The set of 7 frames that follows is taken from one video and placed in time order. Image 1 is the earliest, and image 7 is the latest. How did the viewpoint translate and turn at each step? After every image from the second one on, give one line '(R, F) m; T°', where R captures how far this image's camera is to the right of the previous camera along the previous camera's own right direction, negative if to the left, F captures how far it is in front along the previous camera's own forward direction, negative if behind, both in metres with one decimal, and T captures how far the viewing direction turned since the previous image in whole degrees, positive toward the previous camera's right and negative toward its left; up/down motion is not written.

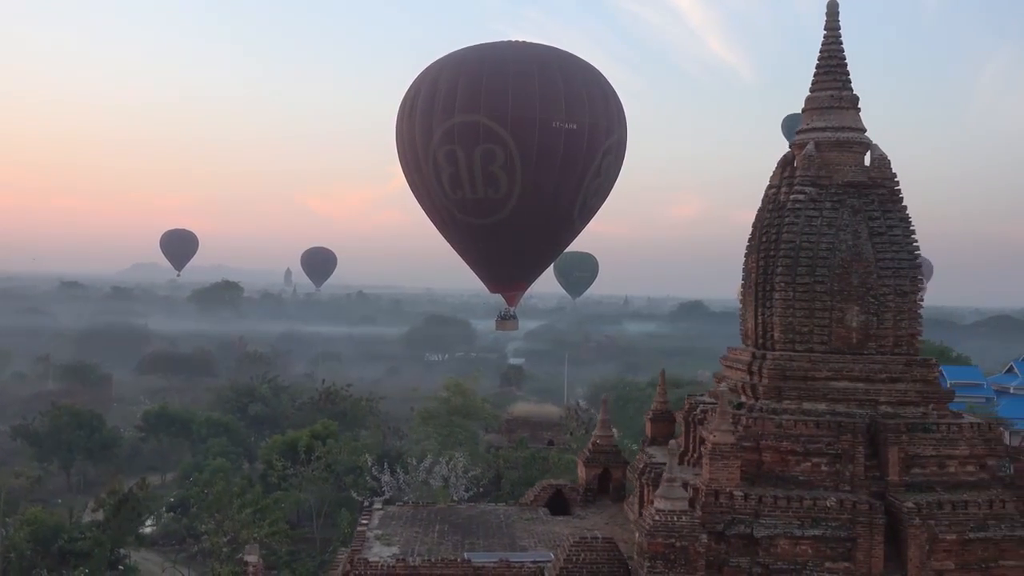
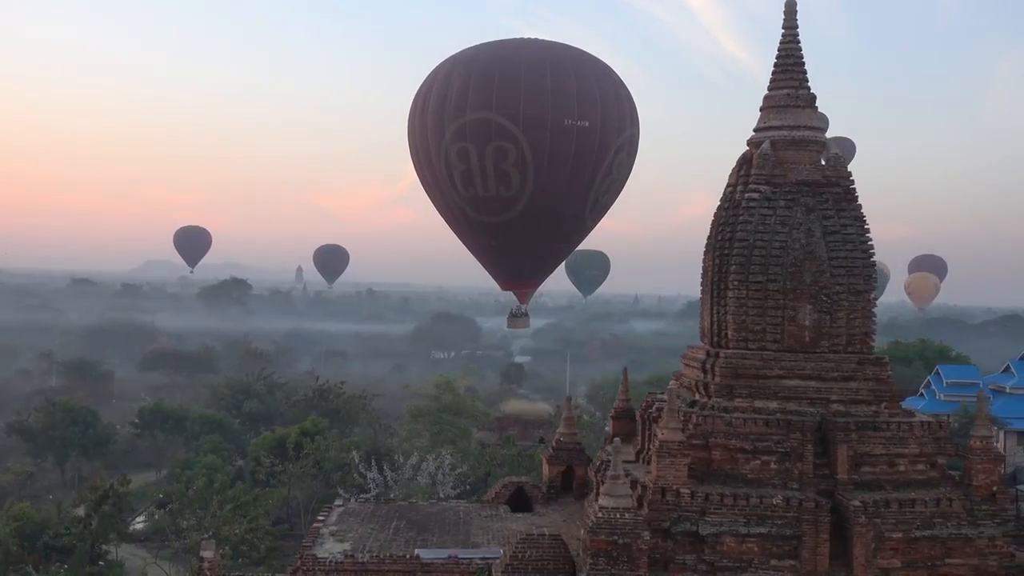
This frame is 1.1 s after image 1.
(+0.6, 0.0) m; -1°
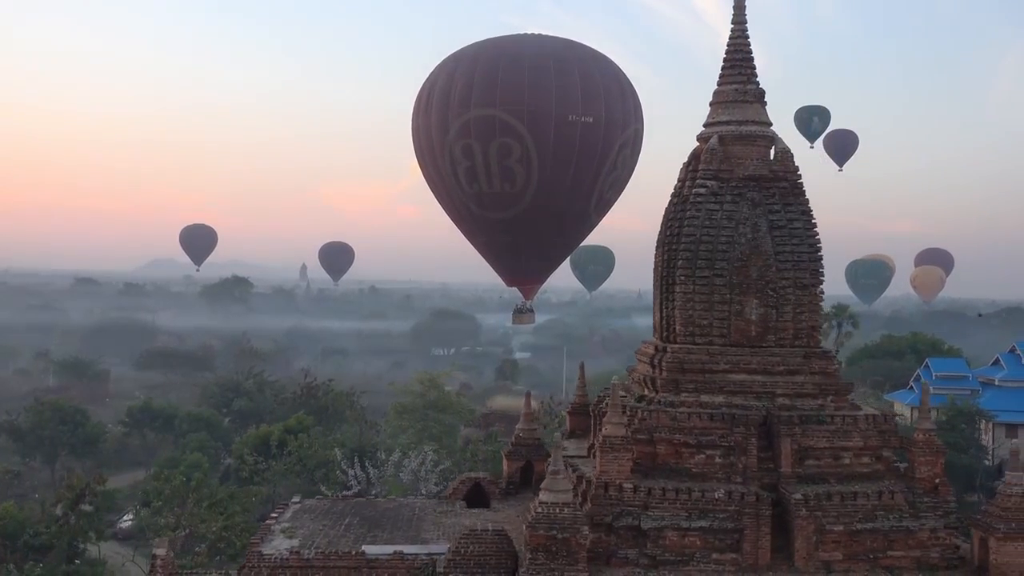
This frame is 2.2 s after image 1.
(+0.6, 0.0) m; 0°
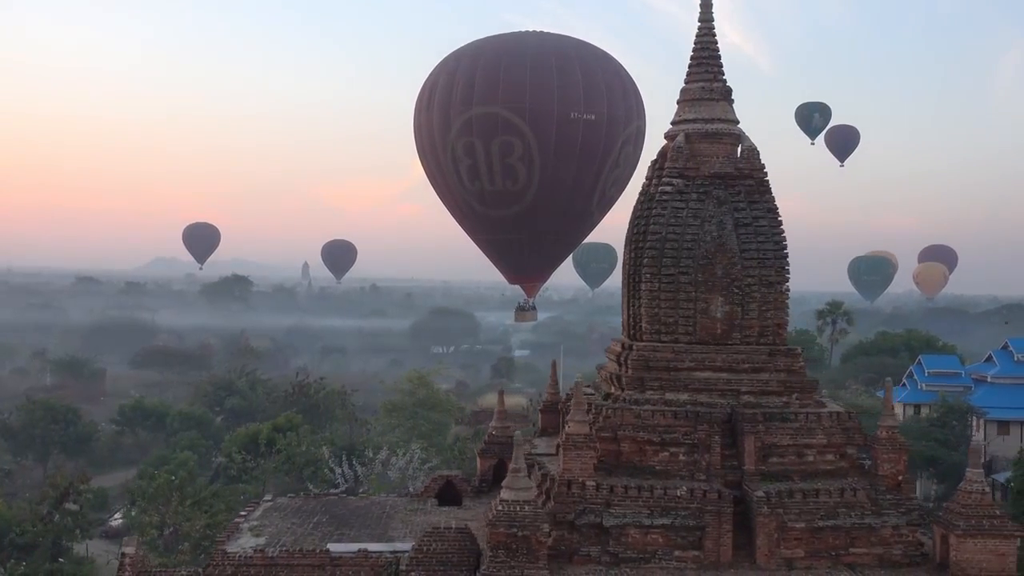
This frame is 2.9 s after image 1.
(+0.4, 0.0) m; 0°
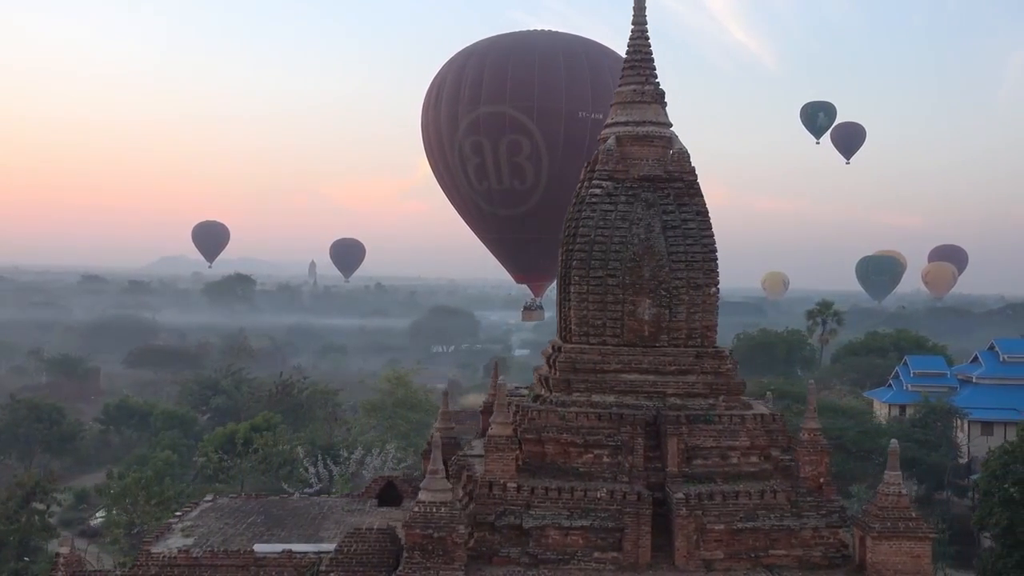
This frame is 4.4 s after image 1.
(+0.9, 0.0) m; 0°
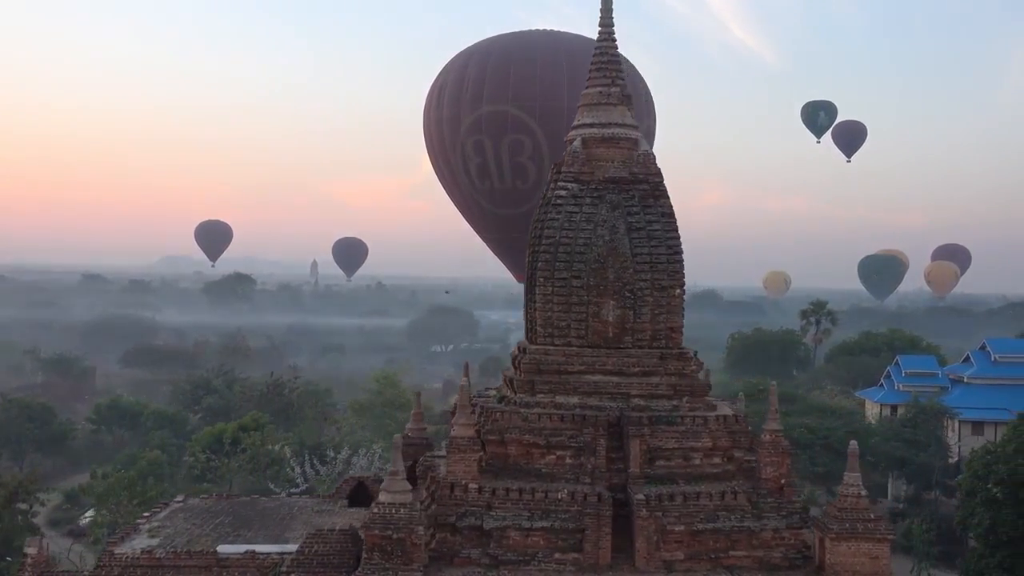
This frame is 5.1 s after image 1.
(+0.4, 0.0) m; 0°
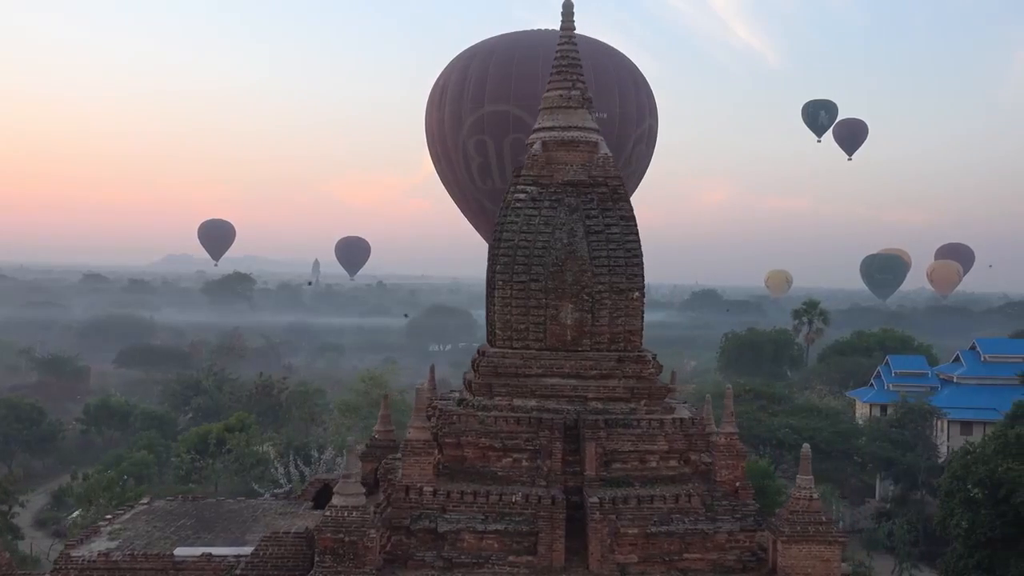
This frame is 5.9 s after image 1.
(+0.5, 0.0) m; 0°
